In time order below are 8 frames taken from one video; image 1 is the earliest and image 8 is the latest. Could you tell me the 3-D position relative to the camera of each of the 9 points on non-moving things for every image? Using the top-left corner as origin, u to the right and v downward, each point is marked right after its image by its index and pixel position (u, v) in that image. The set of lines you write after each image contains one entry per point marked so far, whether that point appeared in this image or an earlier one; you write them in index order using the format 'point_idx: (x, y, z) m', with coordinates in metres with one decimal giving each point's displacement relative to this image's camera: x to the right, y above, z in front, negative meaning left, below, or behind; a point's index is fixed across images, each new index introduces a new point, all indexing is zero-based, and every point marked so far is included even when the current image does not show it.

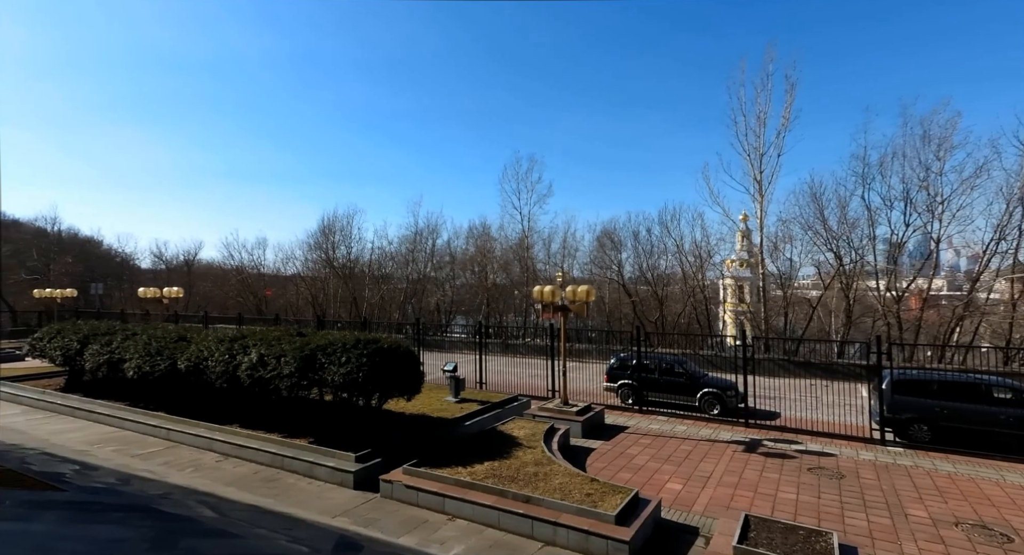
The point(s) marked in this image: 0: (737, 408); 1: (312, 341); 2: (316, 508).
0: (+4.5, -2.6, +10.6) m
1: (-3.1, -1.0, +8.5) m
2: (-2.2, -2.6, +6.1) m
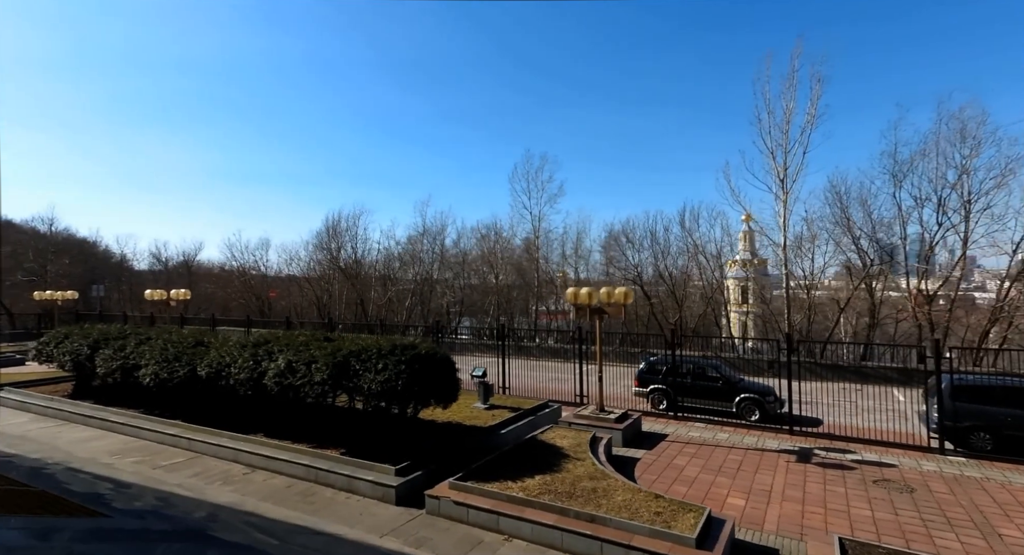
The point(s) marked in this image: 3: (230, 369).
0: (+5.1, -2.6, +10.2) m
1: (-2.5, -1.0, +8.1) m
2: (-1.6, -2.7, +5.7) m
3: (-4.9, -1.6, +9.4) m
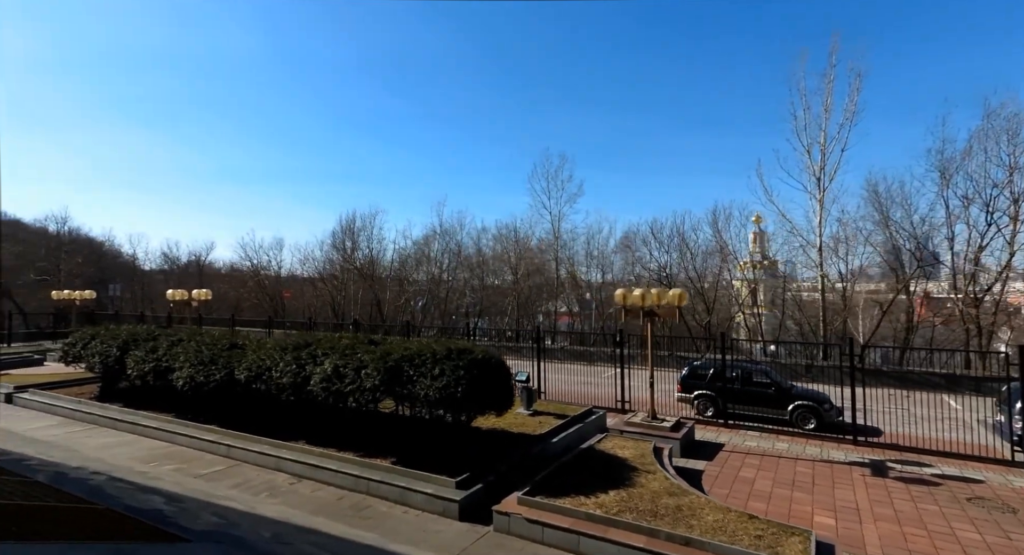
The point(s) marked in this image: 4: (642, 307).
0: (+5.9, -2.6, +9.8) m
1: (-1.7, -1.1, +7.8) m
2: (-0.8, -2.7, +5.4) m
3: (-4.1, -1.6, +9.2) m
4: (+2.5, -0.5, +10.0) m
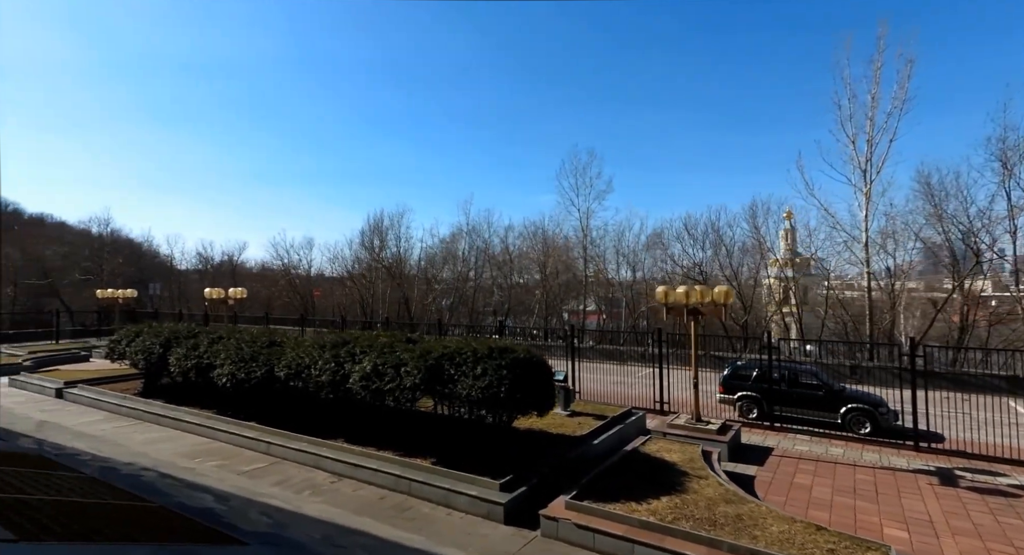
0: (+6.6, -2.6, +9.4) m
1: (-1.1, -1.0, +7.7) m
2: (-0.3, -2.7, +5.3) m
3: (-3.4, -1.6, +9.2) m
4: (+3.2, -0.5, +9.7) m
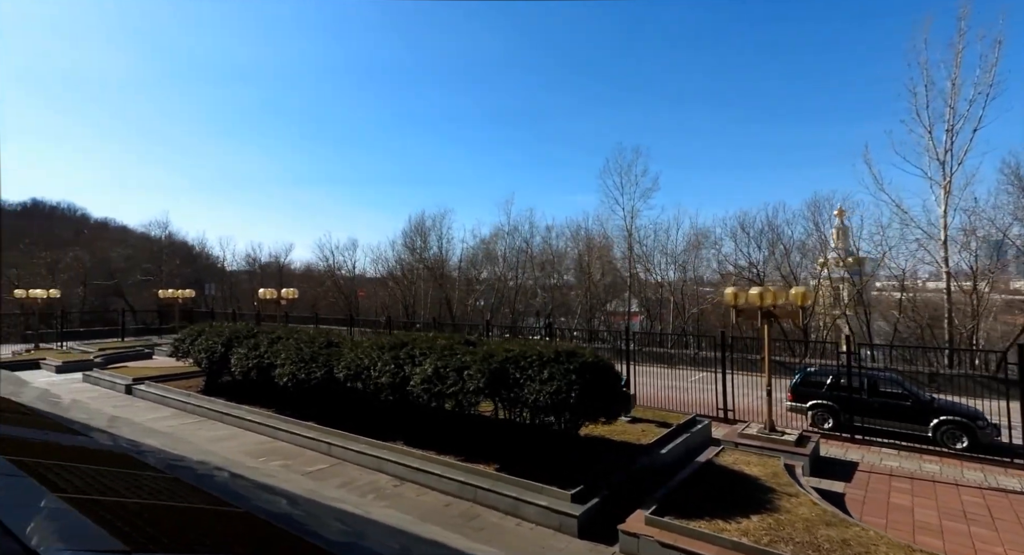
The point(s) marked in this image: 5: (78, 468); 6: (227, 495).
0: (+7.6, -2.6, +8.6) m
1: (-0.2, -1.1, +7.5) m
2: (+0.4, -2.7, +5.0) m
3: (-2.4, -1.6, +9.1) m
4: (+4.2, -0.5, +9.2) m
5: (-3.6, -1.6, +4.5) m
6: (-2.7, -2.1, +5.2) m
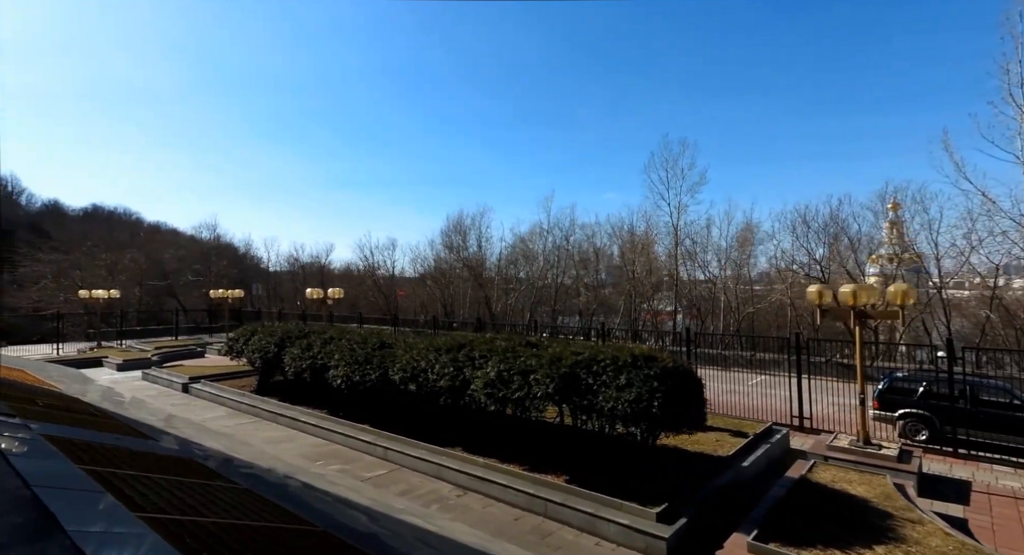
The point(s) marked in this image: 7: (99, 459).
0: (+8.6, -2.6, +7.6) m
1: (+0.7, -1.0, +7.0) m
2: (+1.2, -2.7, +4.5) m
3: (-1.4, -1.6, +8.8) m
4: (+5.2, -0.5, +8.4) m
5: (-2.8, -1.6, +4.3) m
6: (-1.9, -2.1, +4.9) m
7: (-3.4, -1.5, +4.5) m
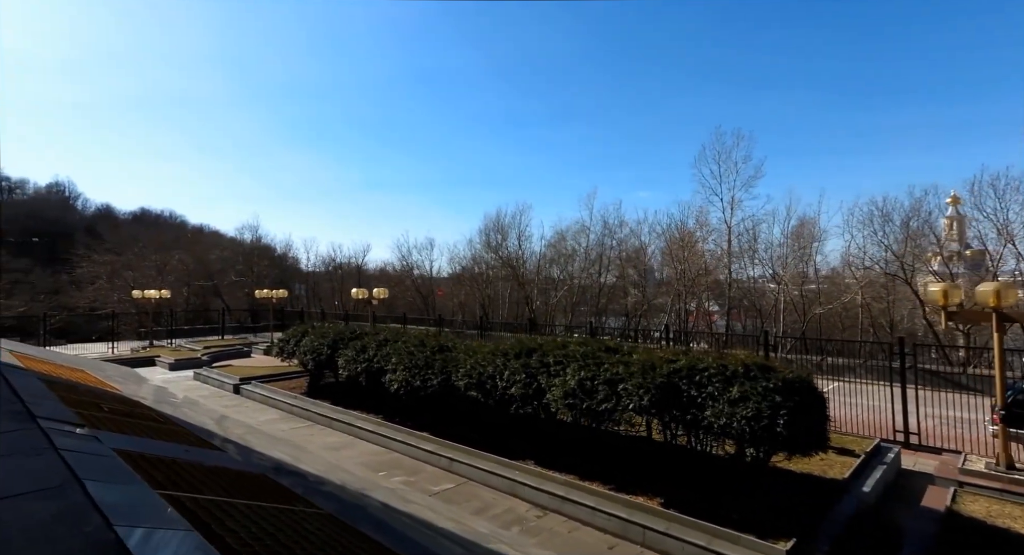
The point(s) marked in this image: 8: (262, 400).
0: (+9.7, -2.5, +6.4) m
1: (+1.8, -1.0, +6.3) m
2: (+2.0, -2.6, +3.7) m
3: (-0.2, -1.6, +8.1) m
4: (+6.4, -0.5, +7.4) m
5: (-1.9, -1.6, +3.7) m
6: (-1.0, -2.1, +4.3) m
7: (-2.5, -1.5, +4.0) m
8: (-6.3, -3.1, +13.5) m
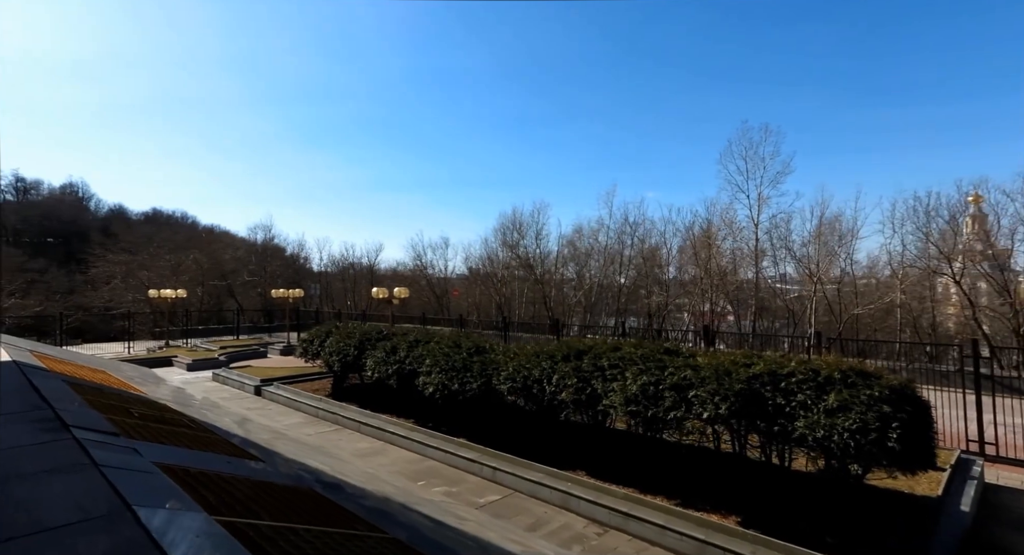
0: (+10.3, -2.5, +5.7) m
1: (+2.4, -1.0, +5.7) m
2: (+2.7, -2.6, +3.1) m
3: (+0.5, -1.5, +7.6) m
4: (+7.0, -0.4, +6.7) m
5: (-1.3, -1.5, +3.2) m
6: (-0.4, -2.0, +3.8) m
7: (-1.9, -1.4, +3.5) m
8: (-5.5, -3.0, +13.1) m
